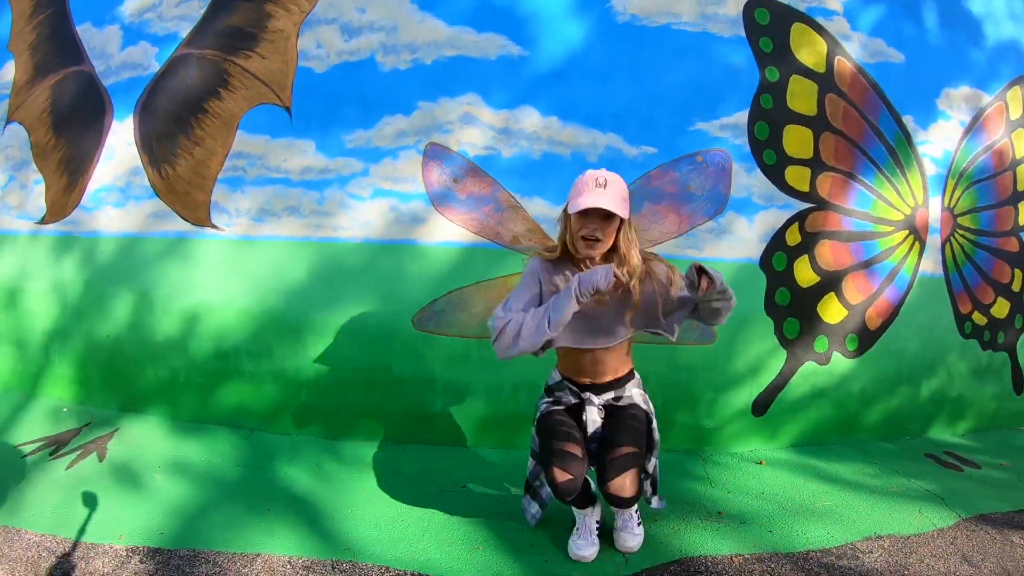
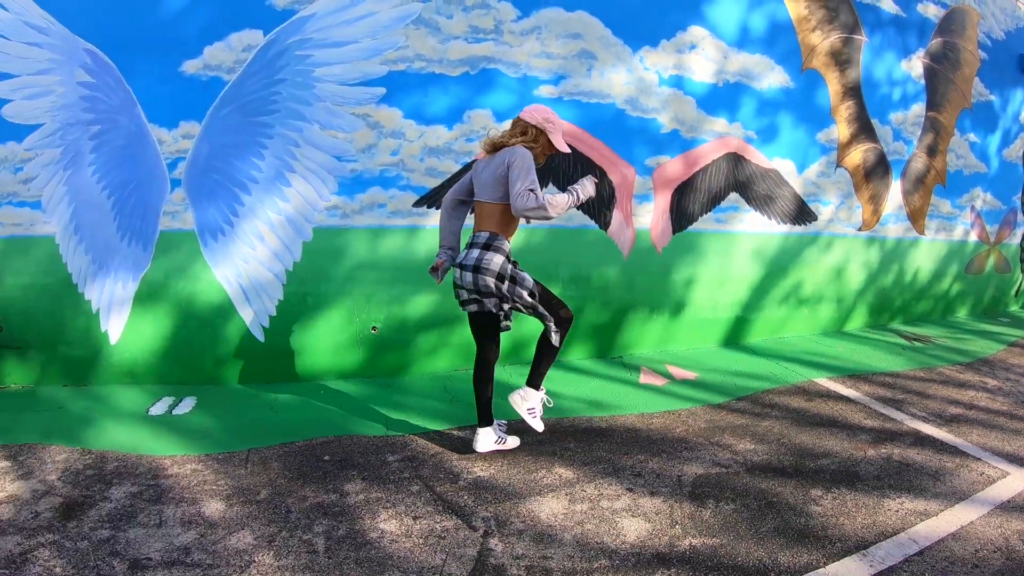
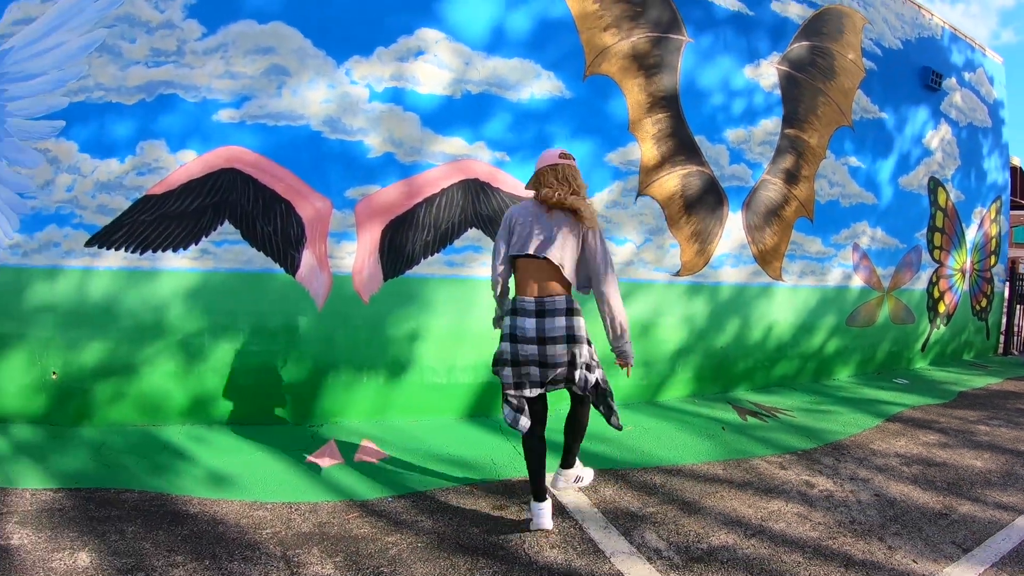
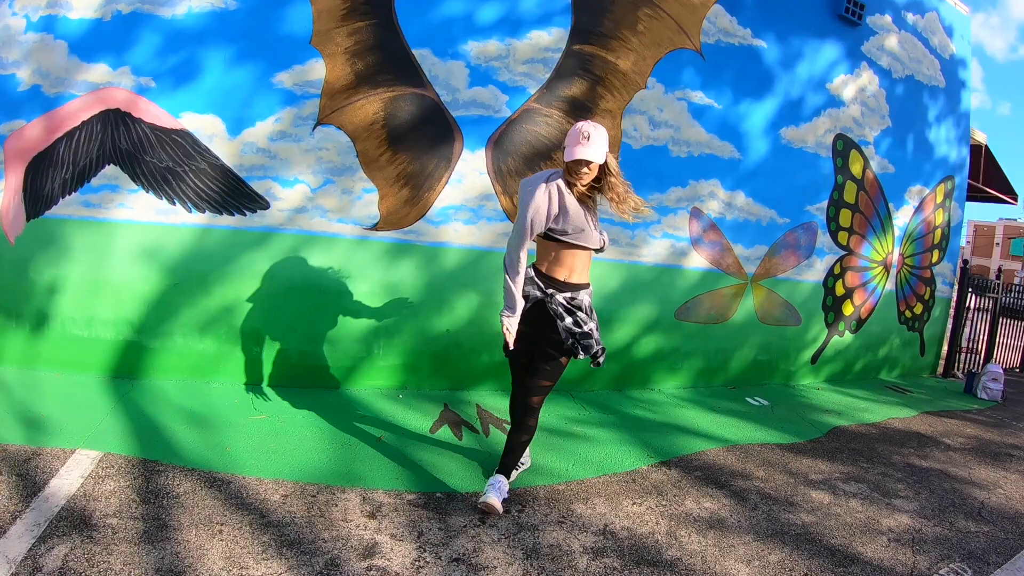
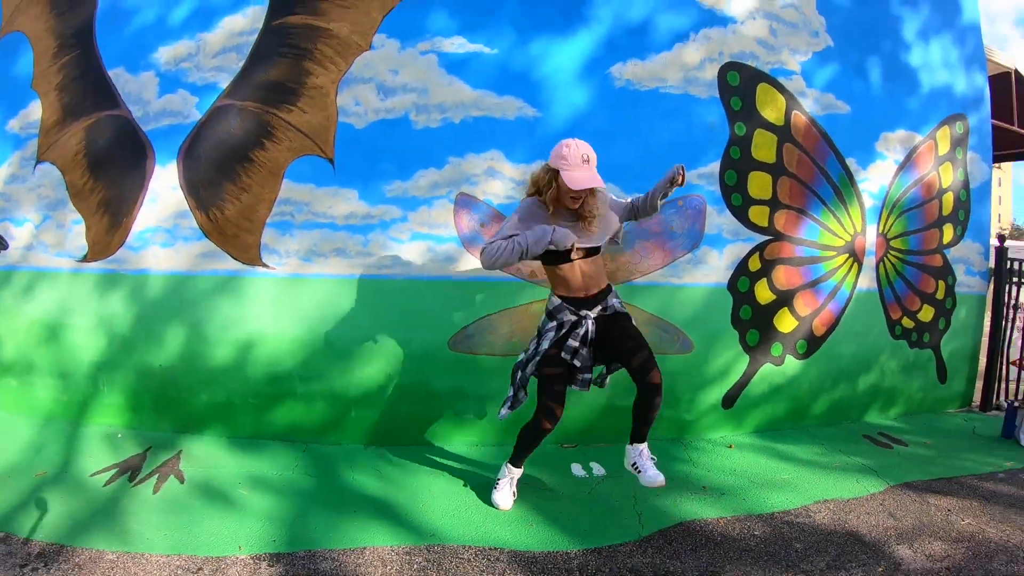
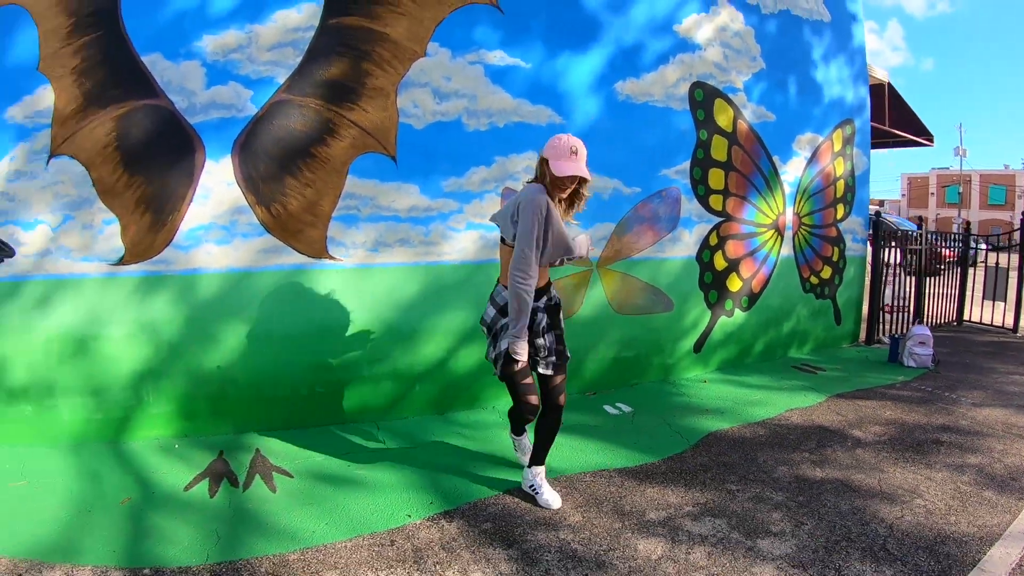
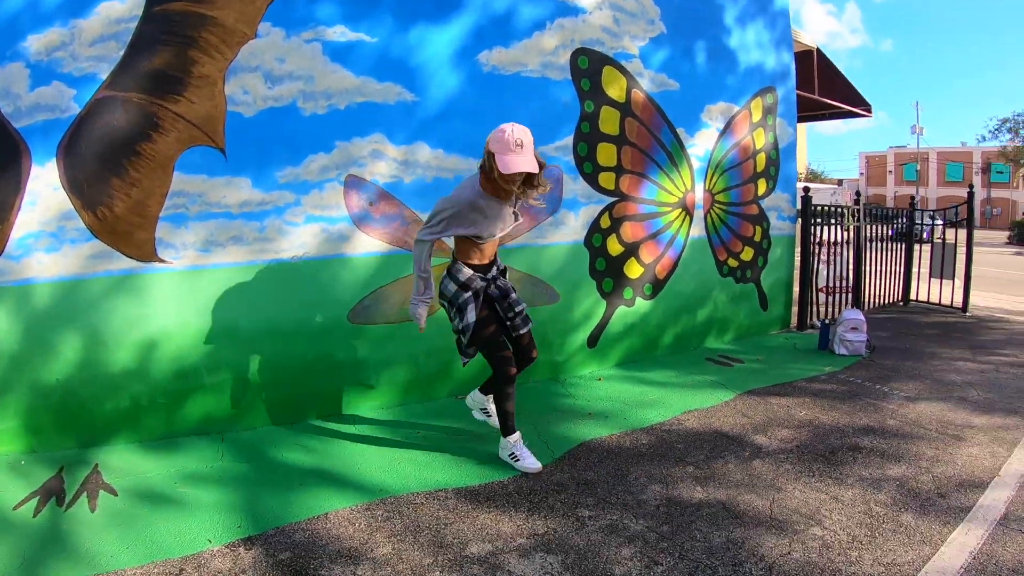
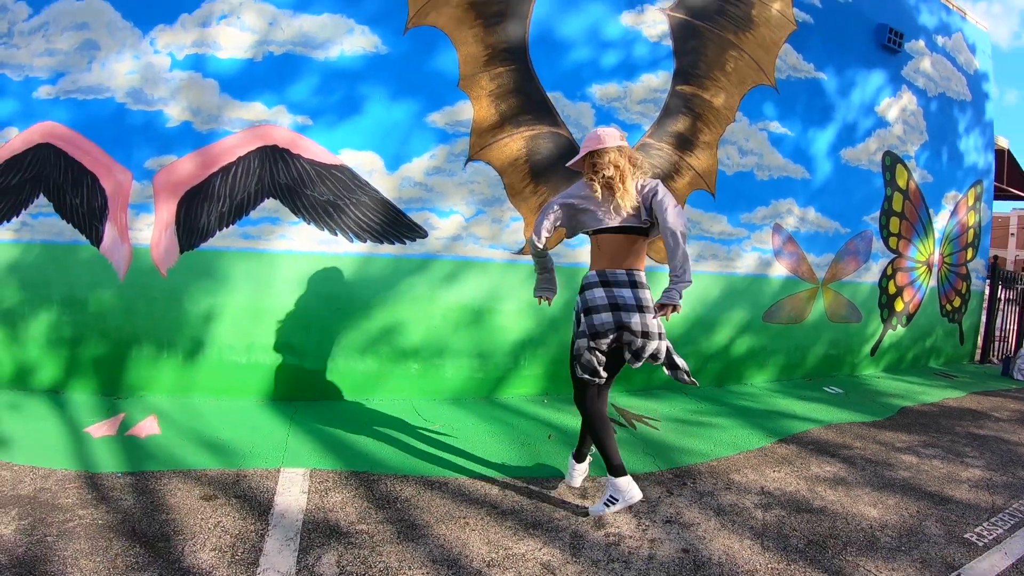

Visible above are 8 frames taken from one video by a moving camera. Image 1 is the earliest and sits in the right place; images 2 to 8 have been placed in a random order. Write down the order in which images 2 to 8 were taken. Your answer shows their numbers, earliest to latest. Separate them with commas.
5, 7, 6, 4, 8, 3, 2
